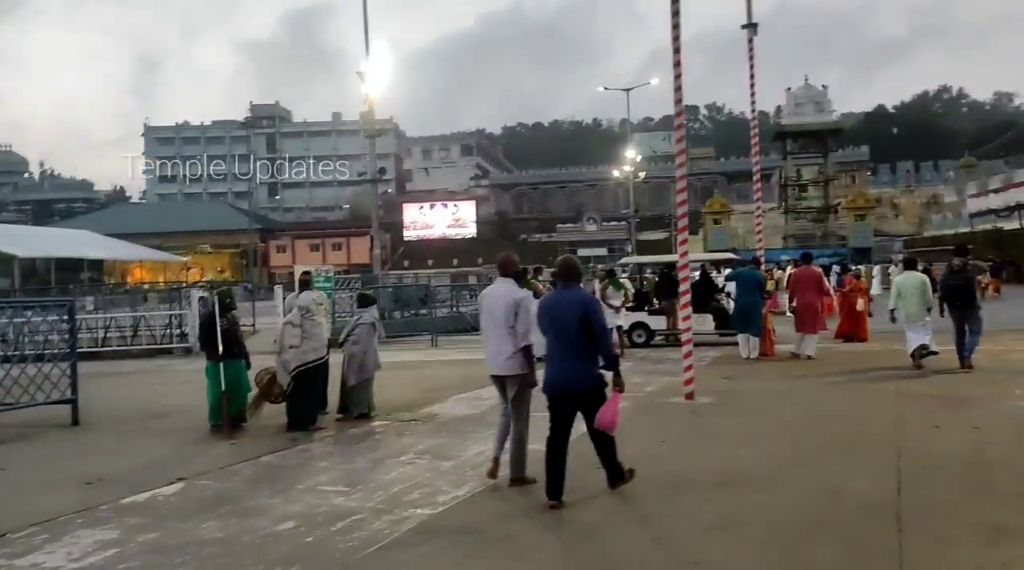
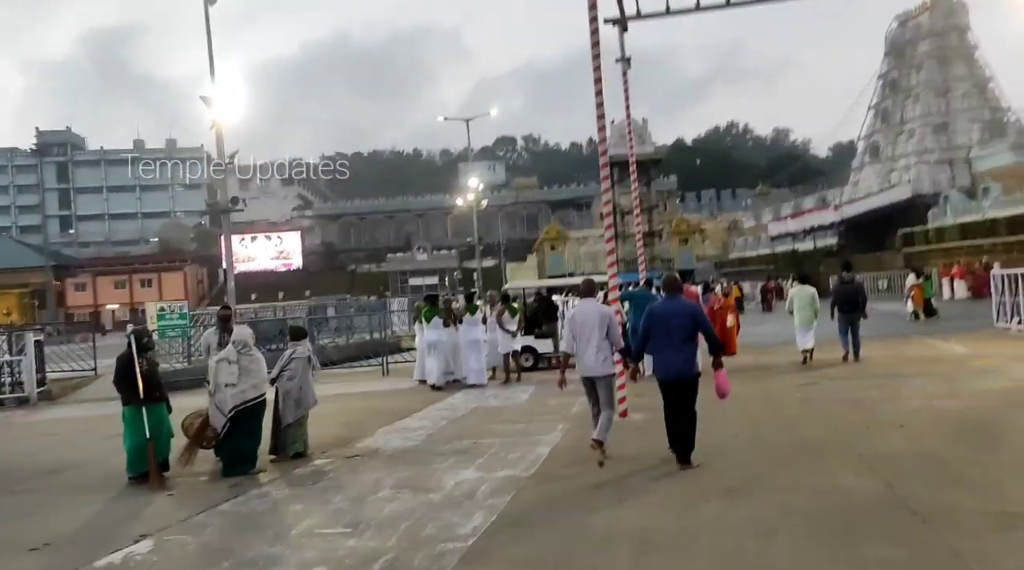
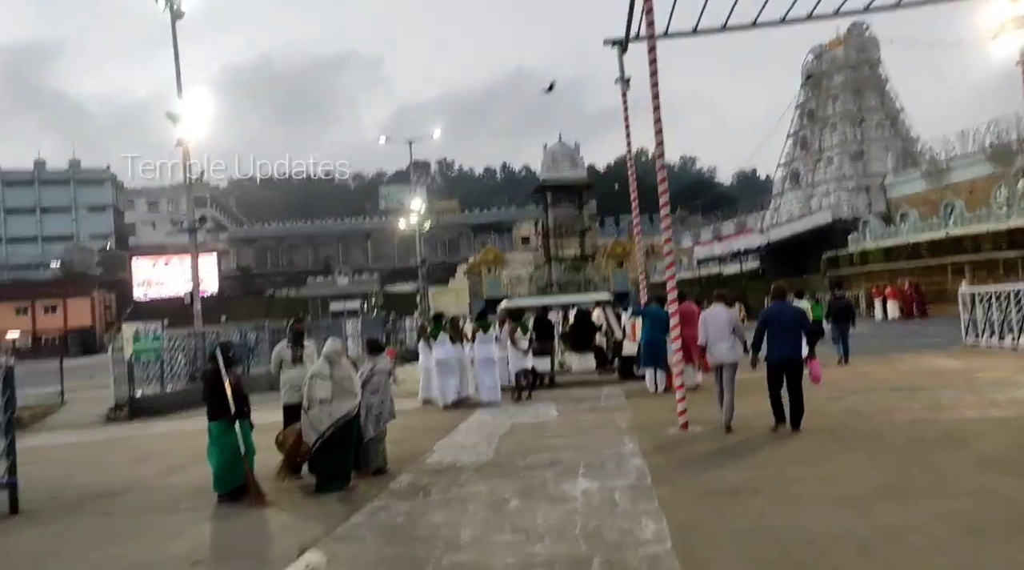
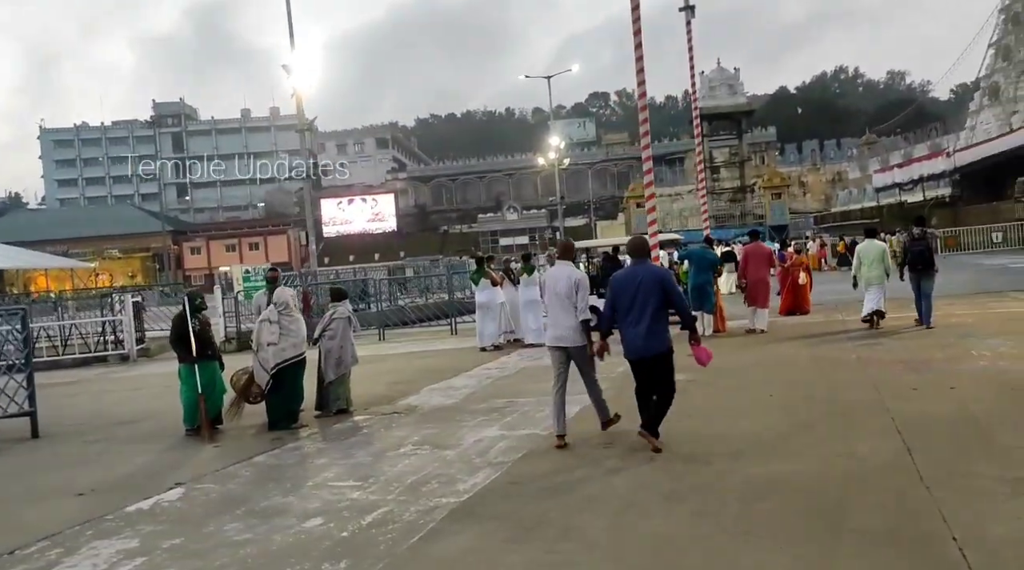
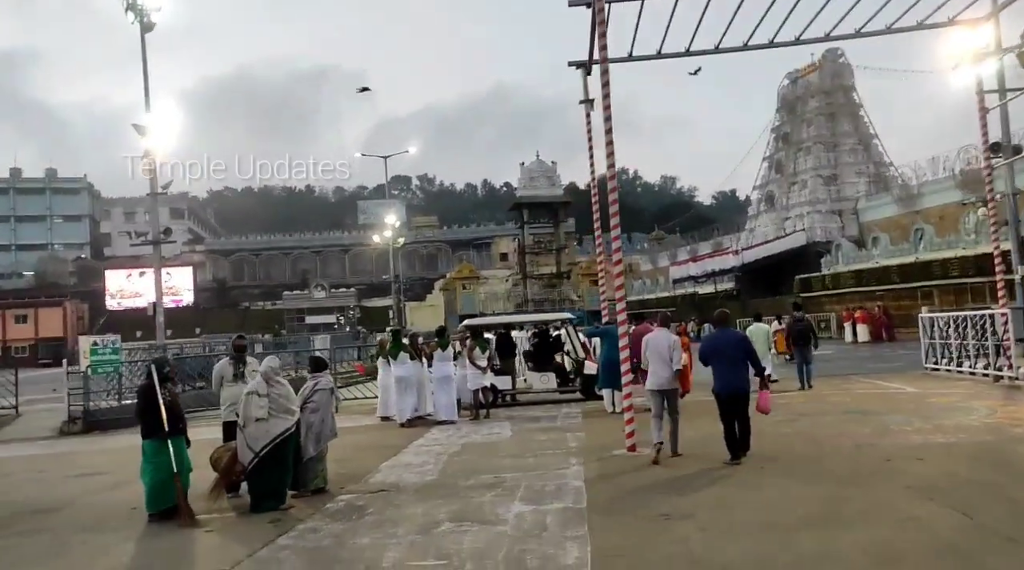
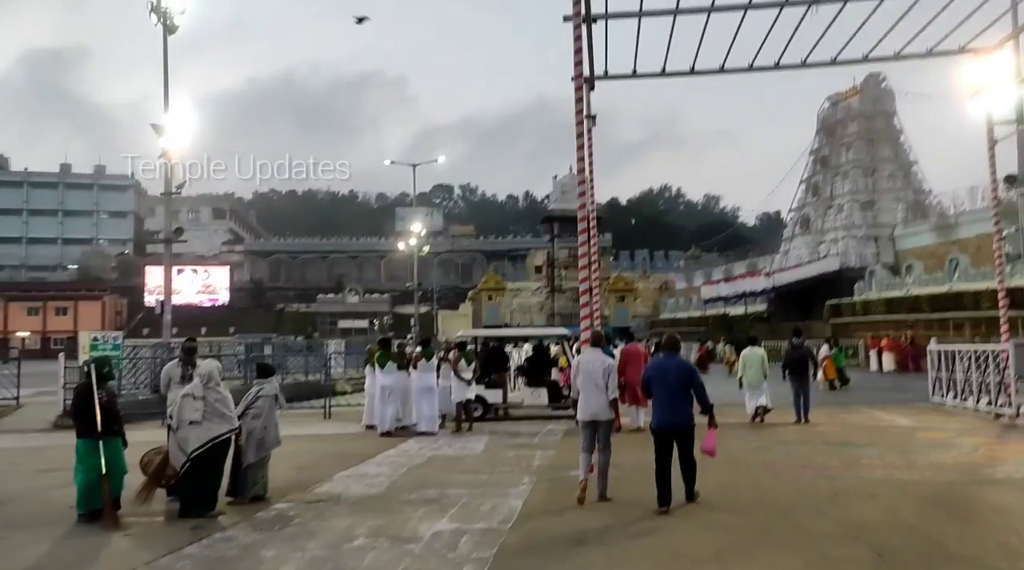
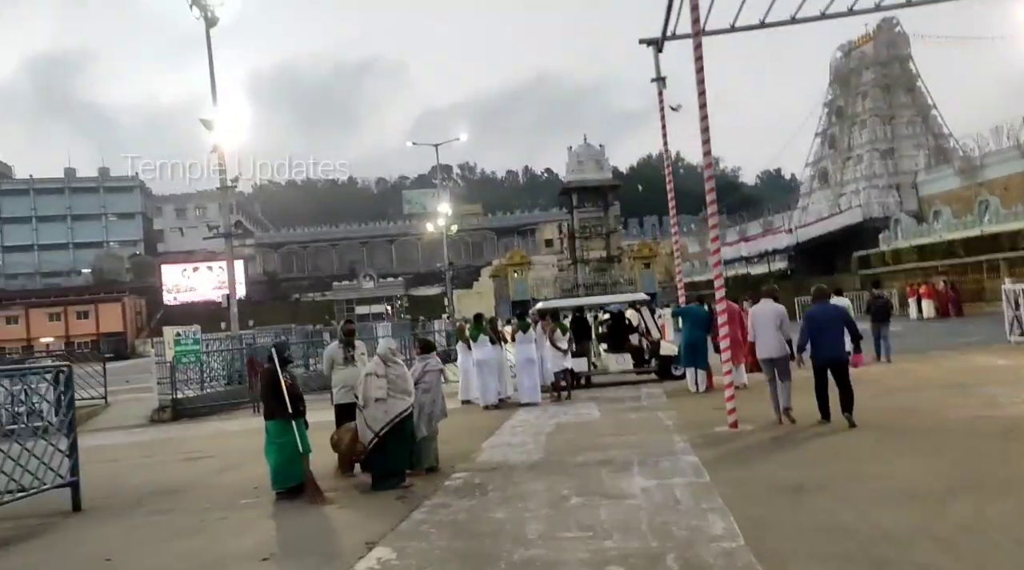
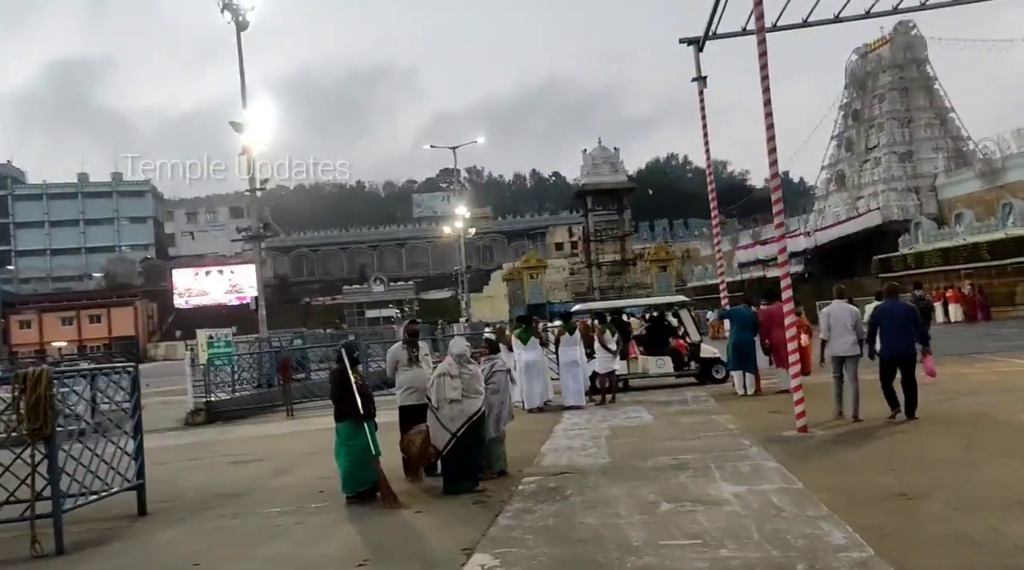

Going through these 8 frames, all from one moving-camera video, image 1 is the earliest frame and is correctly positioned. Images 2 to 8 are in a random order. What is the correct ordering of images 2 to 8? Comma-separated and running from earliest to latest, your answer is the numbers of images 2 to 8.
4, 2, 6, 5, 3, 7, 8
